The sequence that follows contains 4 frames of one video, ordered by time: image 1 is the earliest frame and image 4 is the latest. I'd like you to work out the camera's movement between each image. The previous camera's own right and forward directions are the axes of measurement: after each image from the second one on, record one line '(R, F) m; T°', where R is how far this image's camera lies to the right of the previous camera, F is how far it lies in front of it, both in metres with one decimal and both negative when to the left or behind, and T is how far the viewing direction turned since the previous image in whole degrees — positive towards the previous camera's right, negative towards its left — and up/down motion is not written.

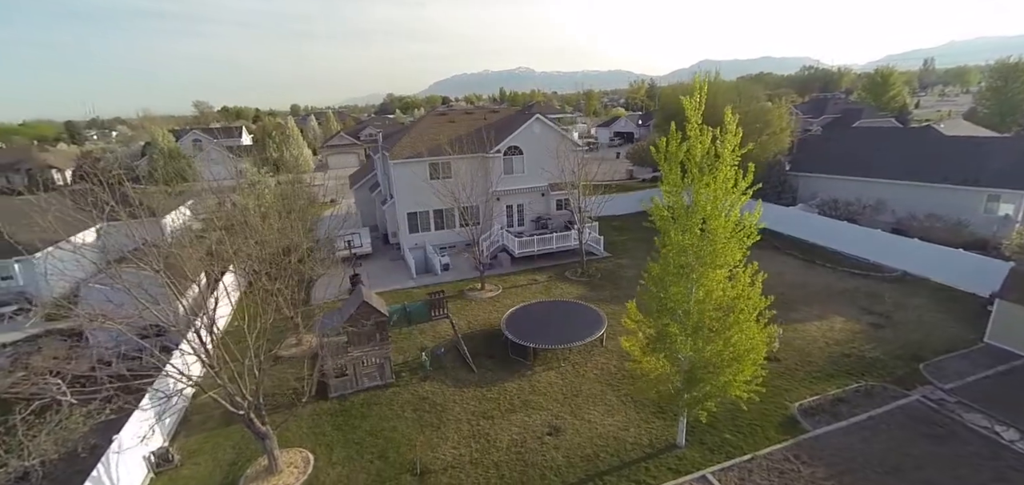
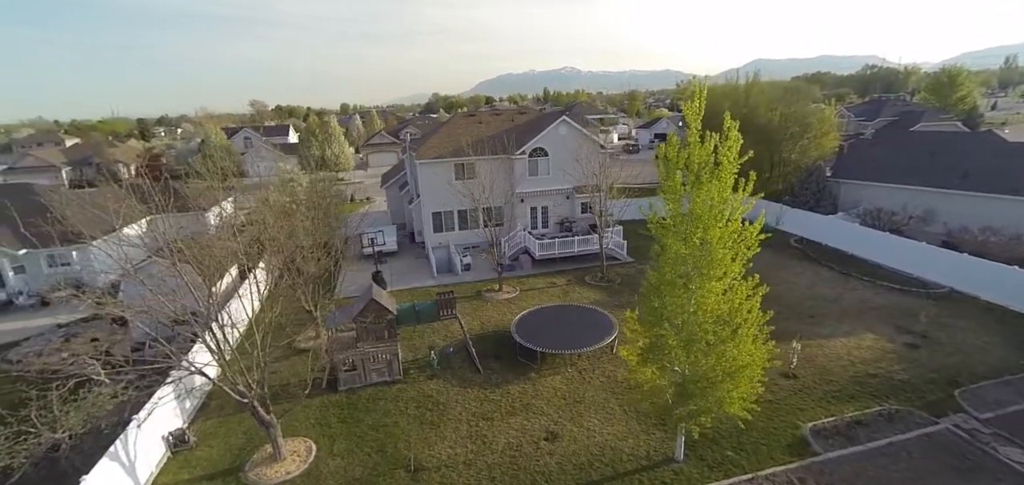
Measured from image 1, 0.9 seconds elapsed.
(+0.8, 0.0) m; -5°
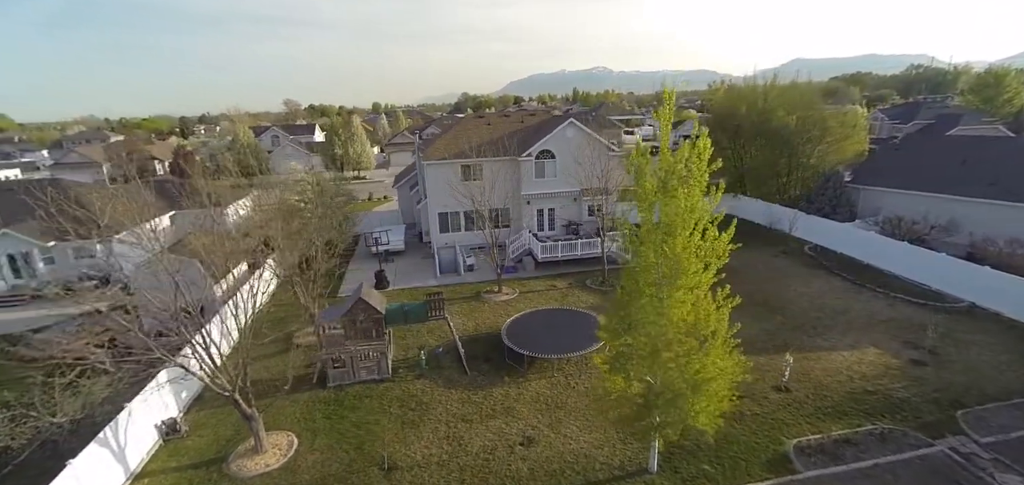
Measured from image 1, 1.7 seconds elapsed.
(+1.0, 0.0) m; -3°
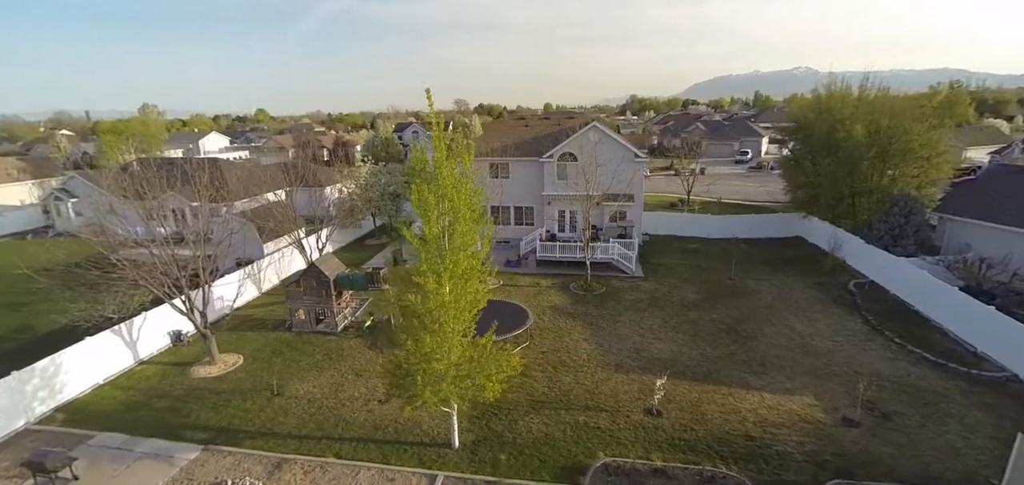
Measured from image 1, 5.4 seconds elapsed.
(+6.6, 0.0) m; -18°
